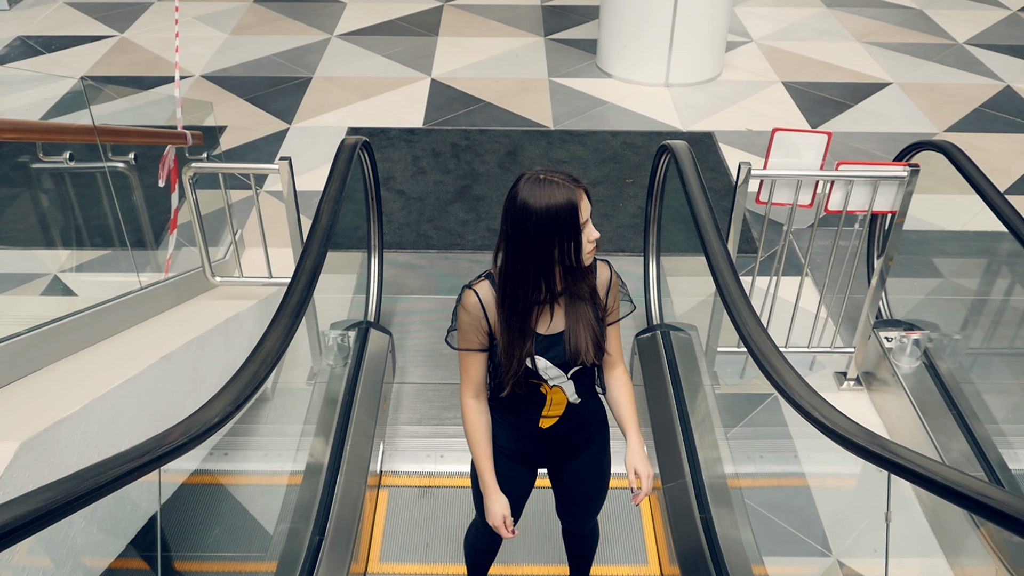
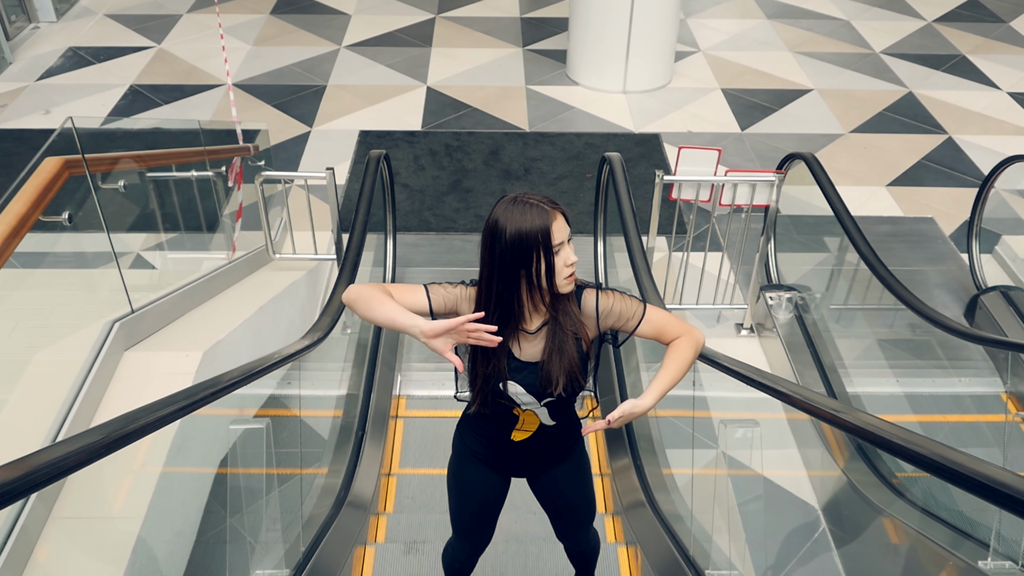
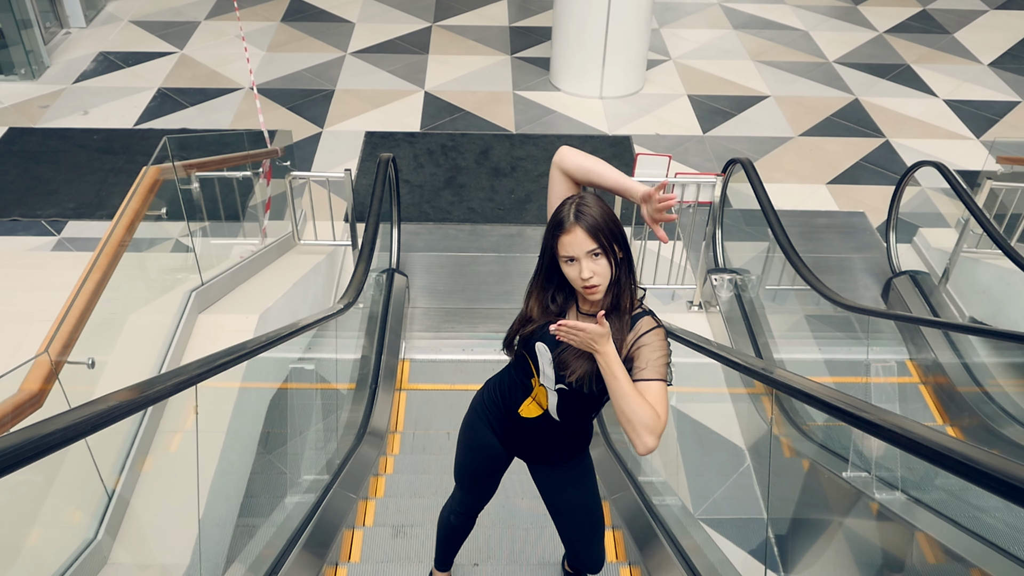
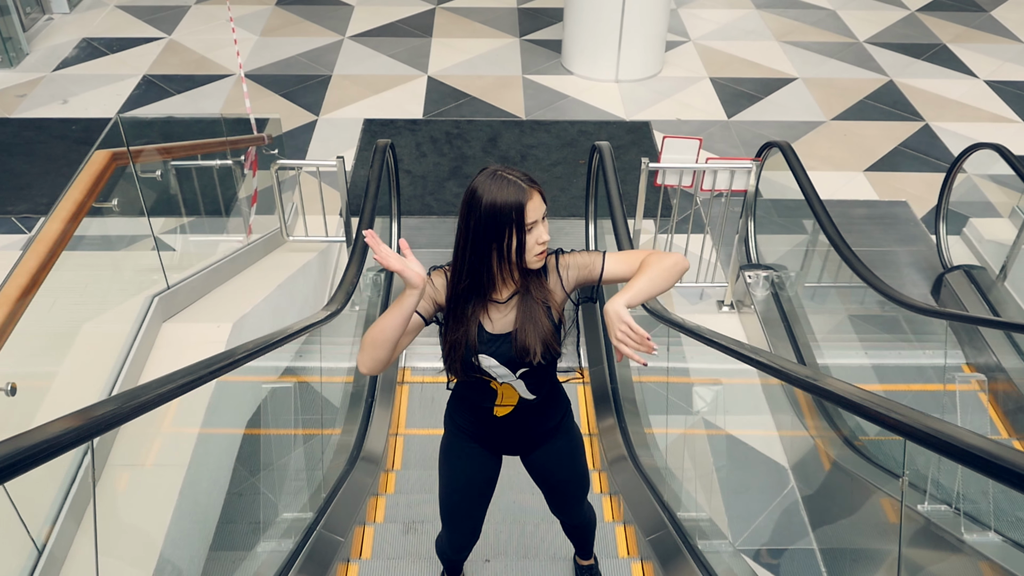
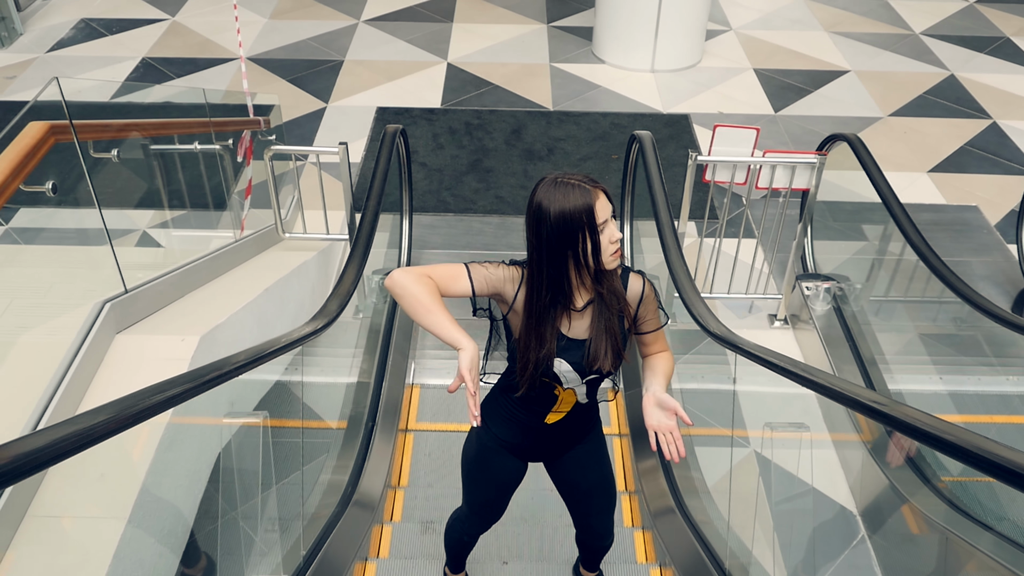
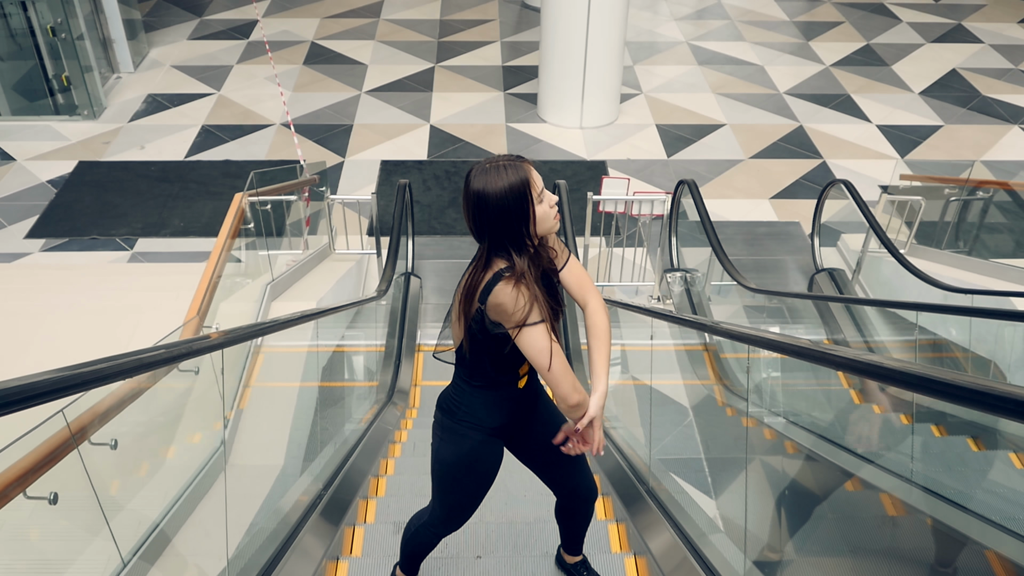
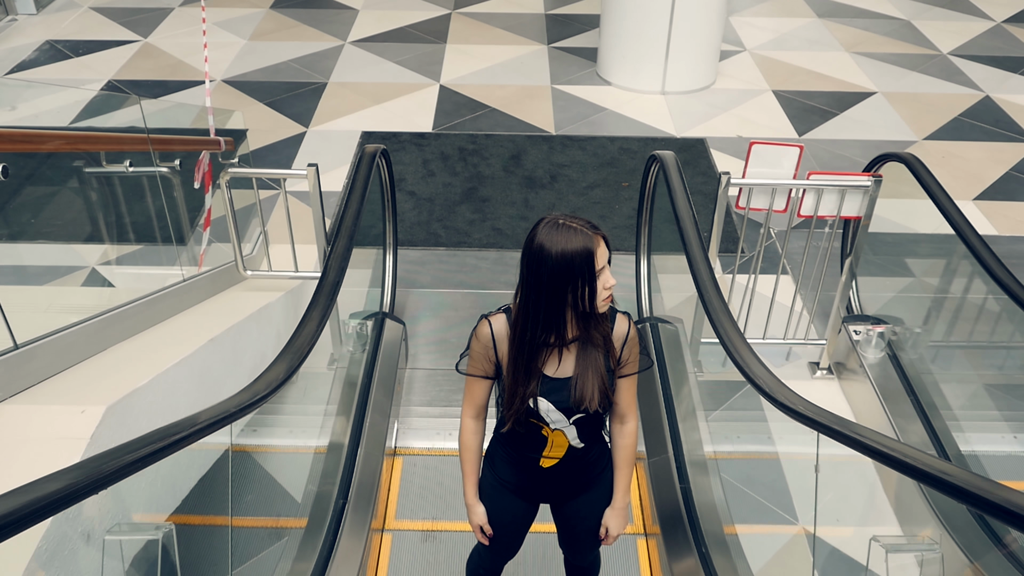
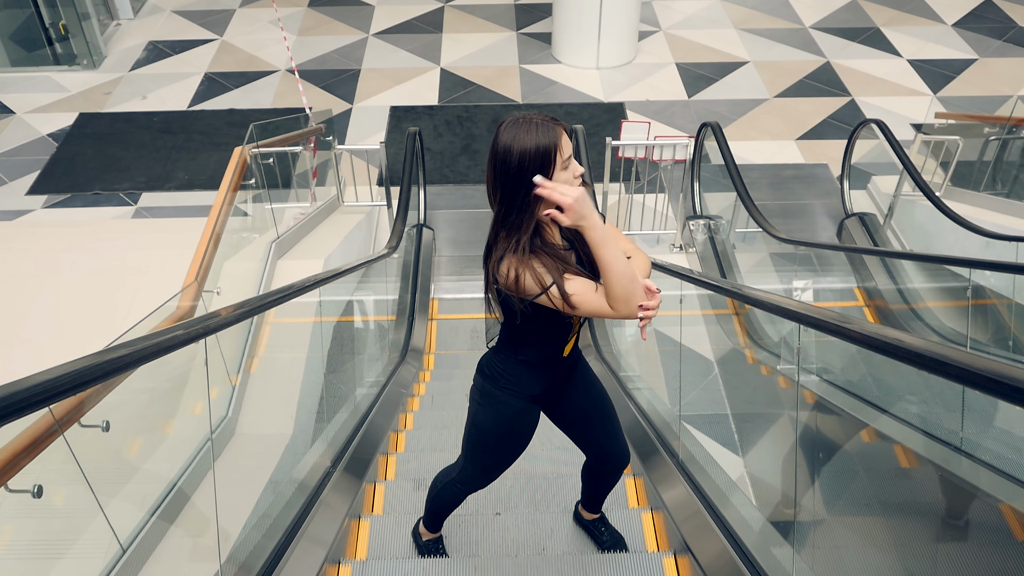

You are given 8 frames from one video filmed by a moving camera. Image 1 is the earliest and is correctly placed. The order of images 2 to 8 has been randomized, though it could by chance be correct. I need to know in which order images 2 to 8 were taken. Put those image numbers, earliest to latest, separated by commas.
7, 5, 2, 4, 3, 8, 6
